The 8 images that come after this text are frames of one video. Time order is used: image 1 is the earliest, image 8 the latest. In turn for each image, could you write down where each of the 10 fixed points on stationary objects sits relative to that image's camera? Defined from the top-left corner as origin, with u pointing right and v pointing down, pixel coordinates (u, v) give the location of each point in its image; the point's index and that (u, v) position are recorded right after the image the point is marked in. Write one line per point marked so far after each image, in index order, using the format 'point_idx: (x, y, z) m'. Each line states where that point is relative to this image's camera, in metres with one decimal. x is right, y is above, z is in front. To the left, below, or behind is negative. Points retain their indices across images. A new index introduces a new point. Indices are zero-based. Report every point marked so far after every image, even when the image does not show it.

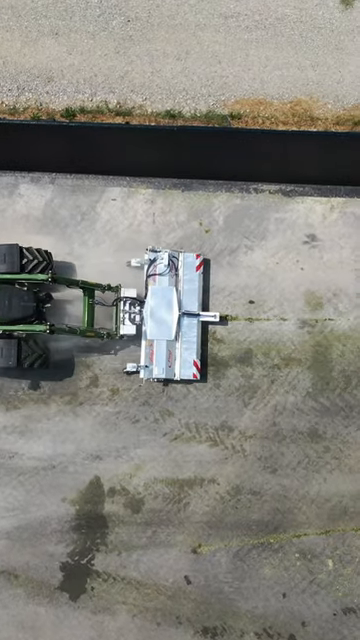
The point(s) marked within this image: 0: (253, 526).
0: (+1.0, -2.7, +13.3) m
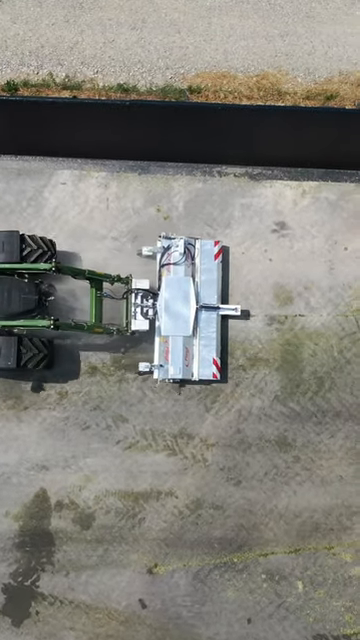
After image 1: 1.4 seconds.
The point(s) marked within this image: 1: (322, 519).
0: (+0.4, -2.6, +11.8) m
1: (+1.7, -2.3, +11.8) m
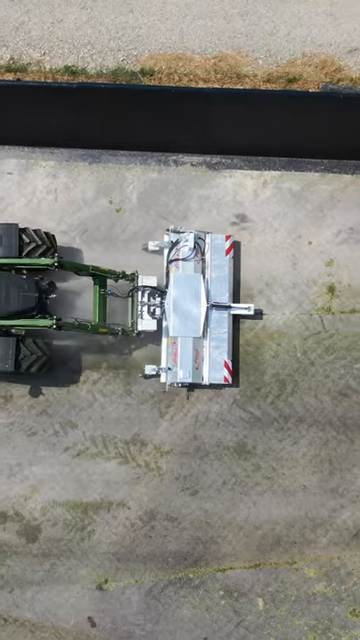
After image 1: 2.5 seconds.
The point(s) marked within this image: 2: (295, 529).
0: (-0.1, -2.6, +11.0) m
1: (+1.1, -2.3, +11.1) m
2: (+1.3, -2.3, +11.1) m
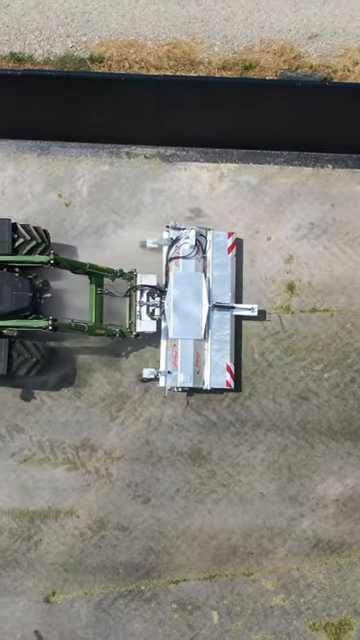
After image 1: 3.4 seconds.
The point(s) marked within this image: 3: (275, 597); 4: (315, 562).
0: (-0.6, -2.6, +10.5) m
1: (+0.6, -2.3, +10.5) m
2: (+0.8, -2.3, +10.6) m
3: (+1.0, -2.9, +10.5) m
4: (+1.4, -2.5, +10.5) m
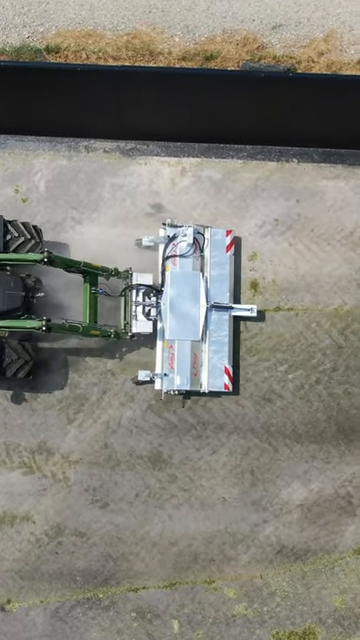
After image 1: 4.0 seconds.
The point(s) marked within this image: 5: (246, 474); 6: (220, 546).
0: (-1.0, -2.6, +10.2) m
1: (+0.2, -2.3, +10.2) m
2: (+0.3, -2.3, +10.2) m
3: (+0.6, -2.9, +10.2) m
4: (+1.0, -2.5, +10.2) m
5: (+0.7, -1.6, +10.3) m
6: (+0.4, -2.3, +10.2) m
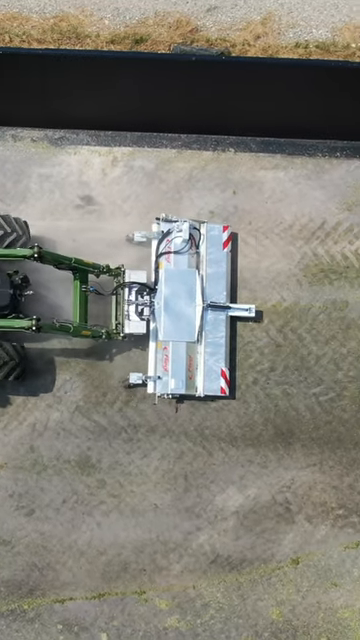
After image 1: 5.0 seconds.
0: (-1.7, -2.6, +9.7) m
1: (-0.5, -2.3, +9.7) m
2: (-0.3, -2.2, +9.7) m
3: (-0.1, -2.8, +9.7) m
4: (+0.3, -2.5, +9.7) m
5: (0.0, -1.5, +9.8) m
6: (-0.3, -2.3, +9.7) m
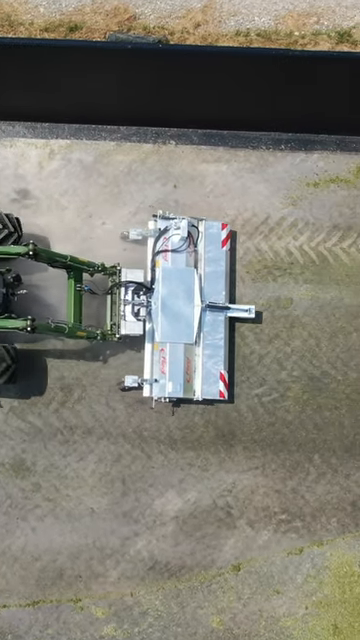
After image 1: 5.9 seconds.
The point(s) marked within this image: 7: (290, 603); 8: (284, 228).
0: (-2.3, -2.5, +9.4) m
1: (-1.0, -2.3, +9.4) m
2: (-0.9, -2.2, +9.4) m
3: (-0.7, -2.8, +9.3) m
4: (-0.3, -2.5, +9.4) m
5: (-0.6, -1.5, +9.4) m
6: (-0.9, -2.2, +9.4) m
7: (+1.0, -2.6, +9.3) m
8: (+1.0, +0.9, +9.7) m
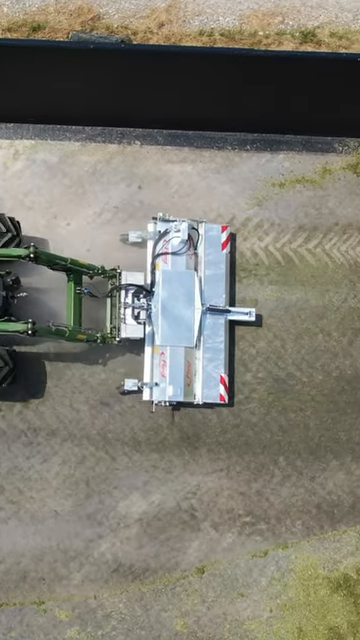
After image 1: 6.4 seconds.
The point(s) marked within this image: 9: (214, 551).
0: (-2.6, -2.5, +9.3) m
1: (-1.4, -2.3, +9.3) m
2: (-1.3, -2.2, +9.3) m
3: (-1.0, -2.8, +9.3) m
4: (-0.6, -2.5, +9.3) m
5: (-0.9, -1.5, +9.4) m
6: (-1.2, -2.2, +9.3) m
7: (+0.7, -2.6, +9.3) m
8: (+0.7, +0.9, +9.6) m
9: (+0.3, -2.1, +9.3) m
